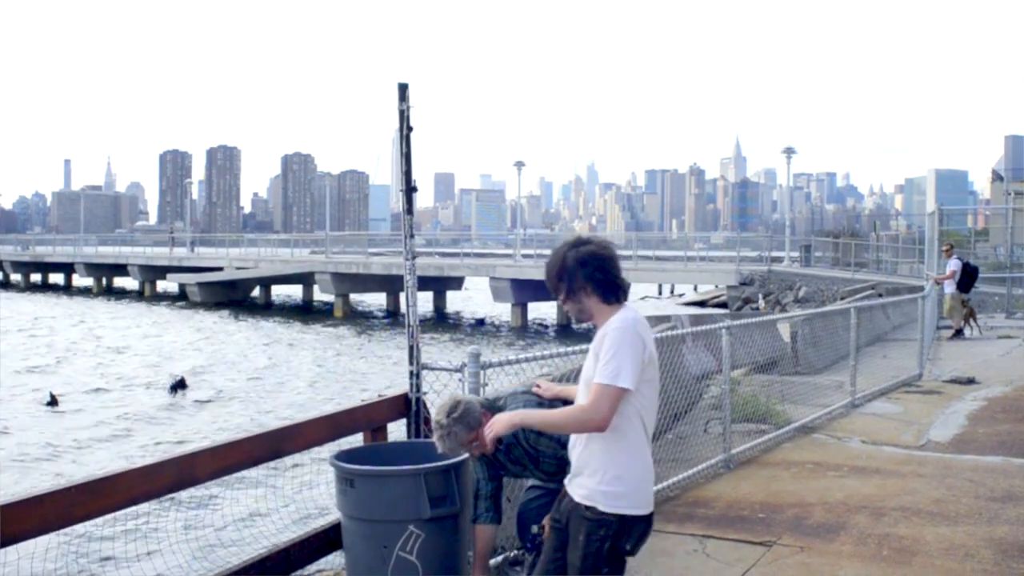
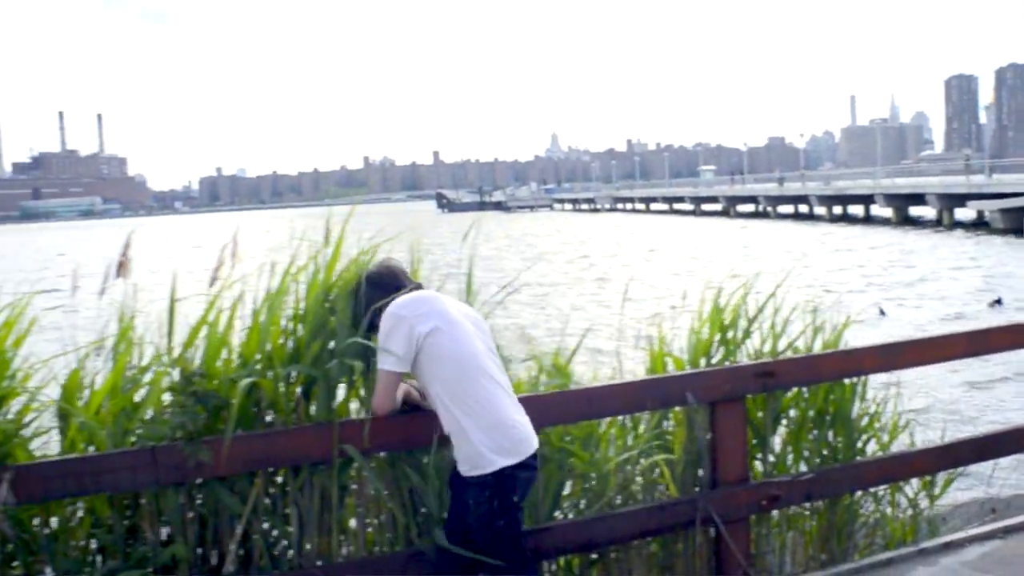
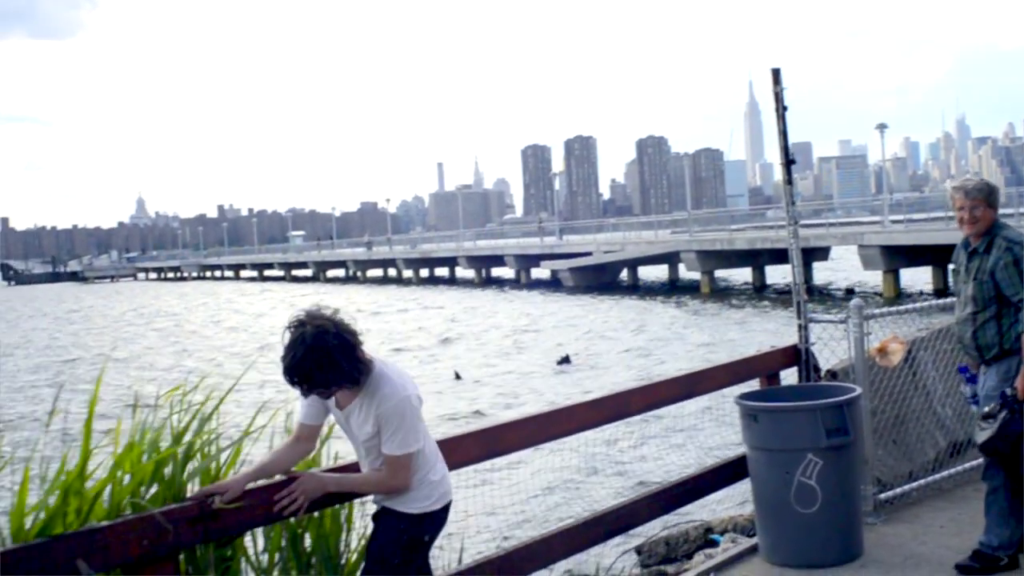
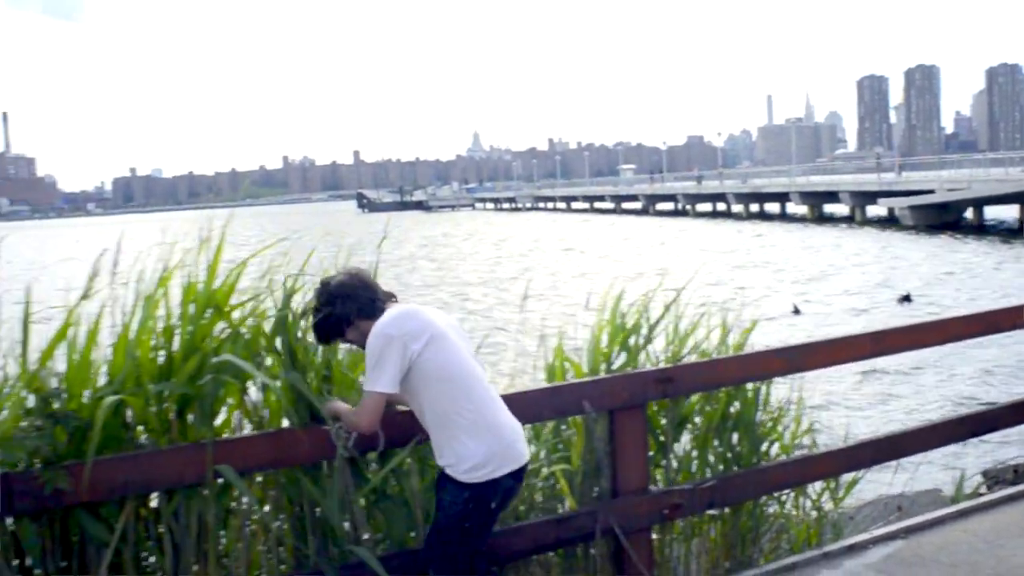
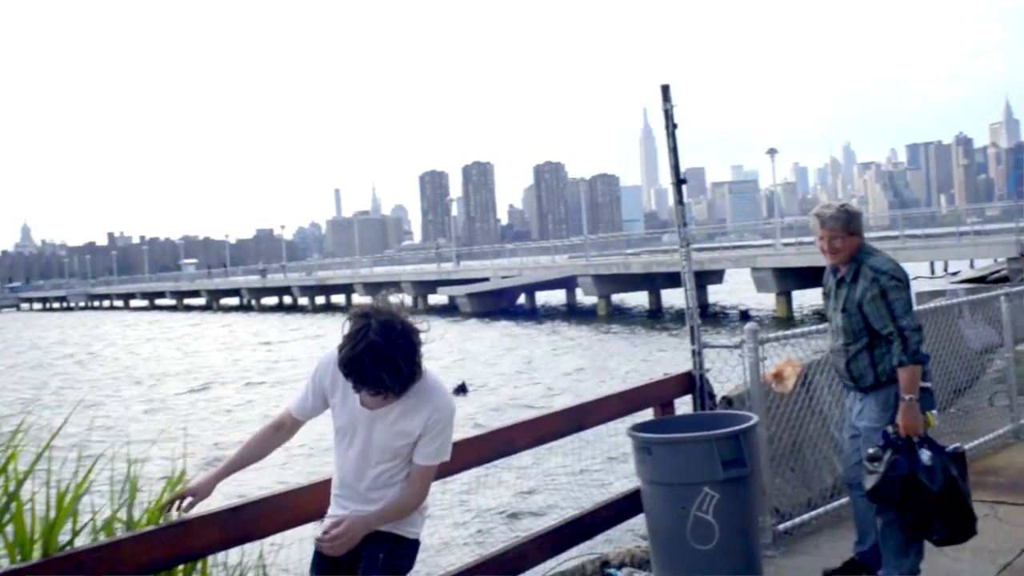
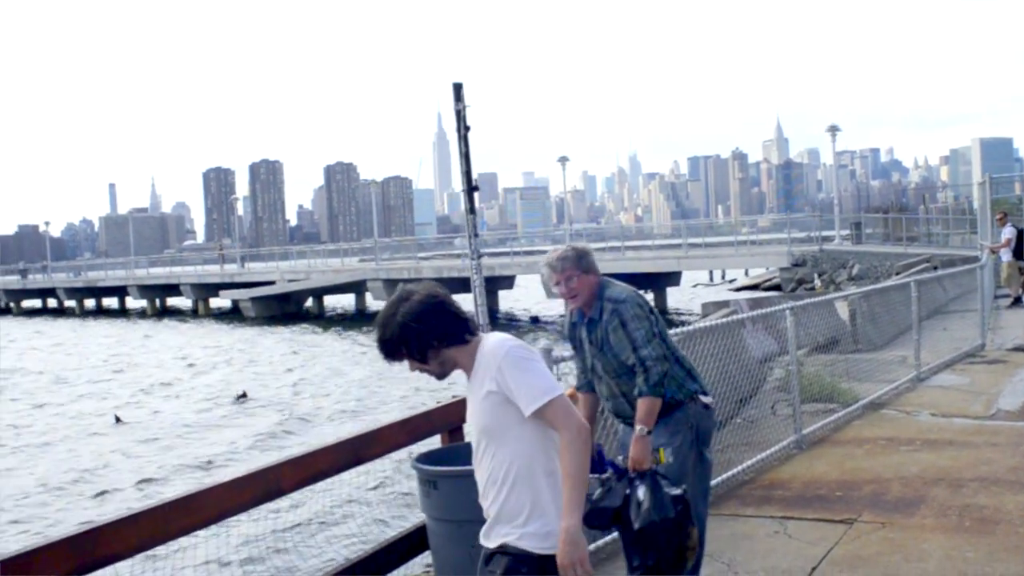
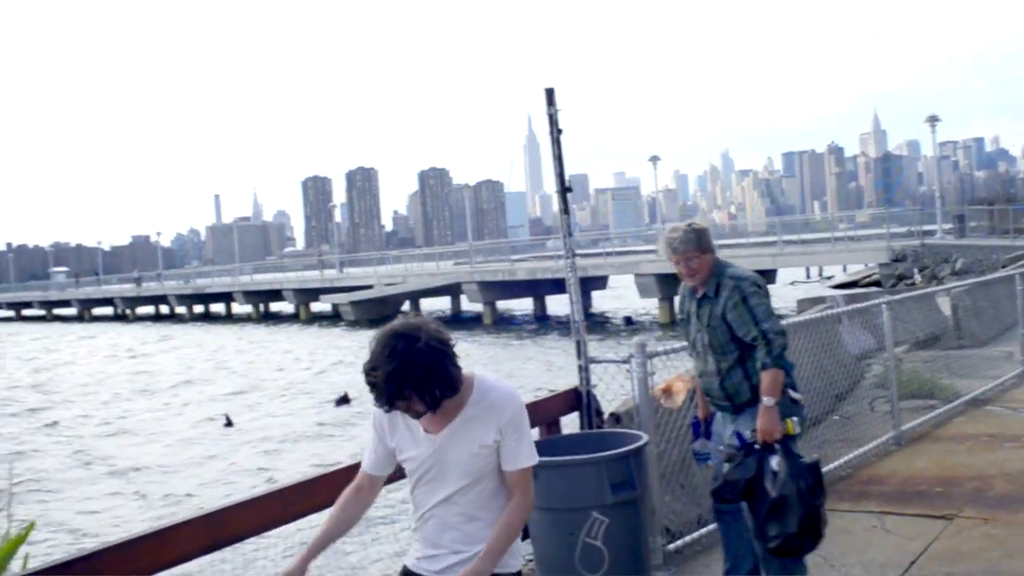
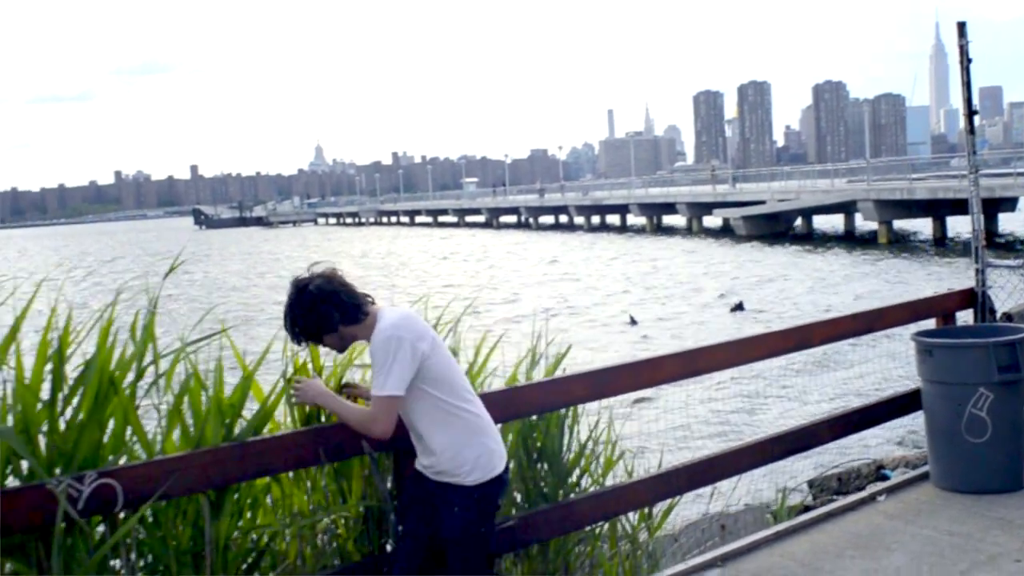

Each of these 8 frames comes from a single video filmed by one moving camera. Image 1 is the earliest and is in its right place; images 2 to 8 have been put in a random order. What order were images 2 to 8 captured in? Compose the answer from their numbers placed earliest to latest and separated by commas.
6, 7, 5, 3, 8, 4, 2
